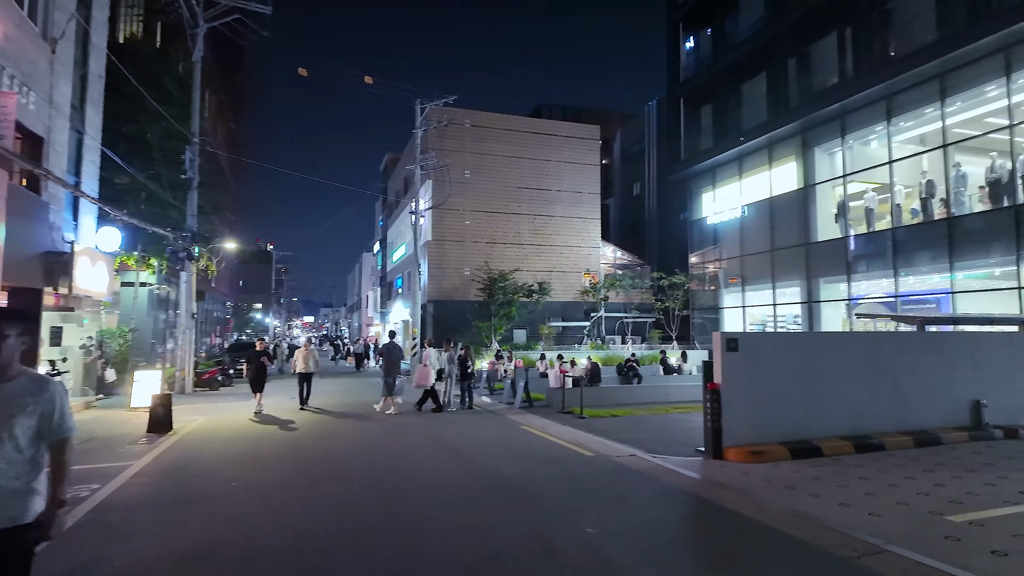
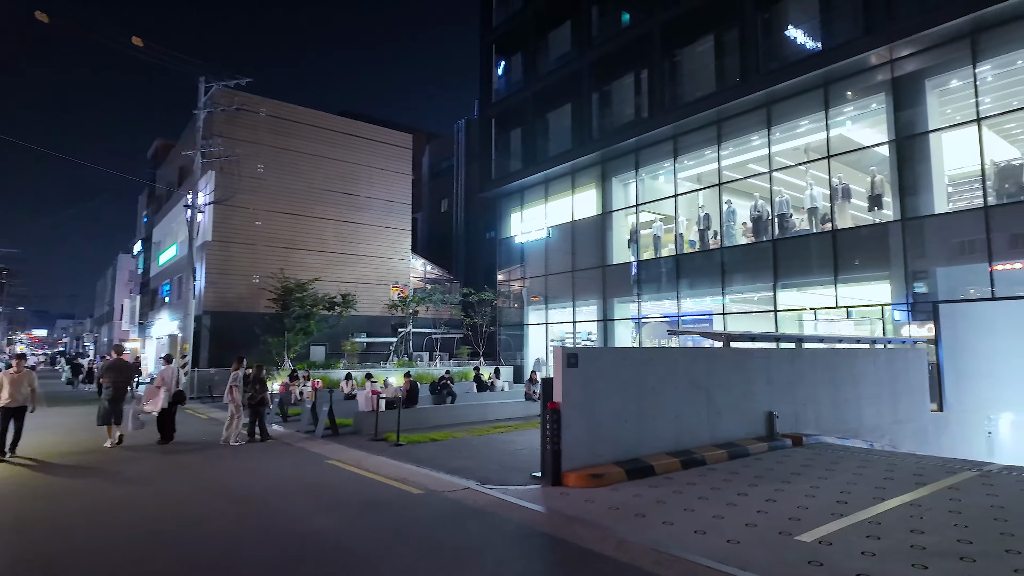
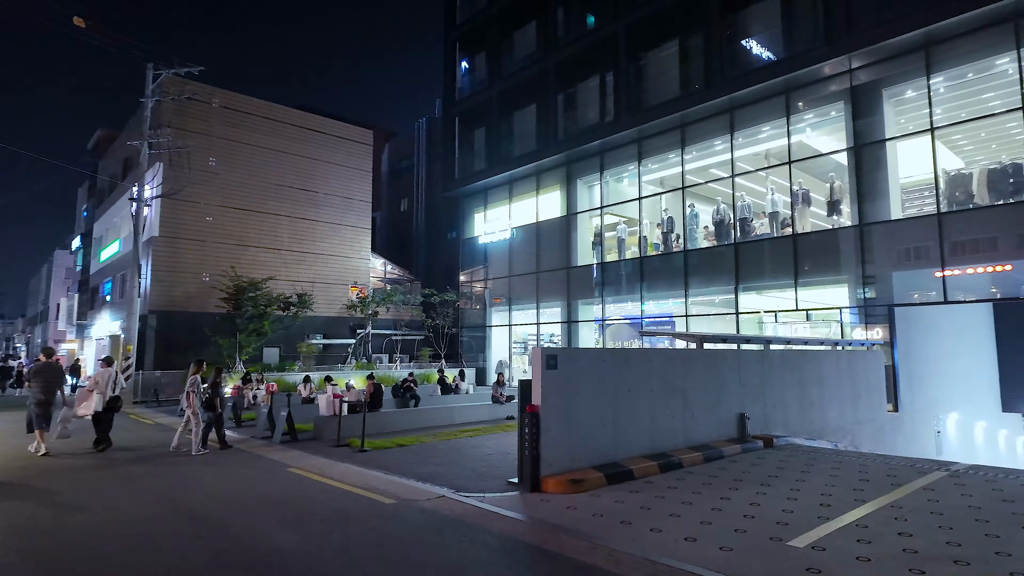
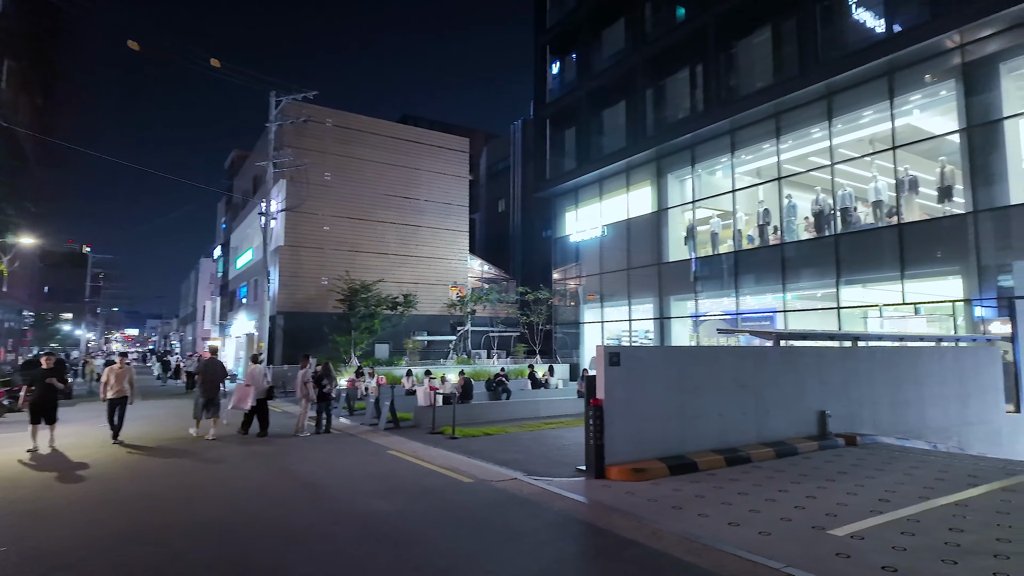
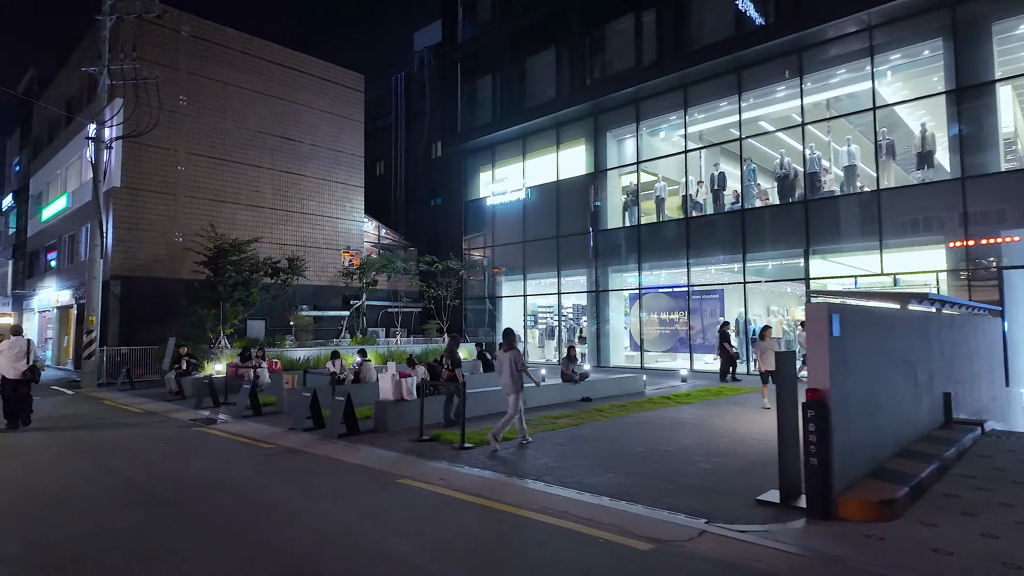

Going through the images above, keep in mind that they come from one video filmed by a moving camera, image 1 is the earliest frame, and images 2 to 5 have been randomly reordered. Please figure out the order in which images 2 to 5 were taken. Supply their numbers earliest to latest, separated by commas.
4, 2, 3, 5
